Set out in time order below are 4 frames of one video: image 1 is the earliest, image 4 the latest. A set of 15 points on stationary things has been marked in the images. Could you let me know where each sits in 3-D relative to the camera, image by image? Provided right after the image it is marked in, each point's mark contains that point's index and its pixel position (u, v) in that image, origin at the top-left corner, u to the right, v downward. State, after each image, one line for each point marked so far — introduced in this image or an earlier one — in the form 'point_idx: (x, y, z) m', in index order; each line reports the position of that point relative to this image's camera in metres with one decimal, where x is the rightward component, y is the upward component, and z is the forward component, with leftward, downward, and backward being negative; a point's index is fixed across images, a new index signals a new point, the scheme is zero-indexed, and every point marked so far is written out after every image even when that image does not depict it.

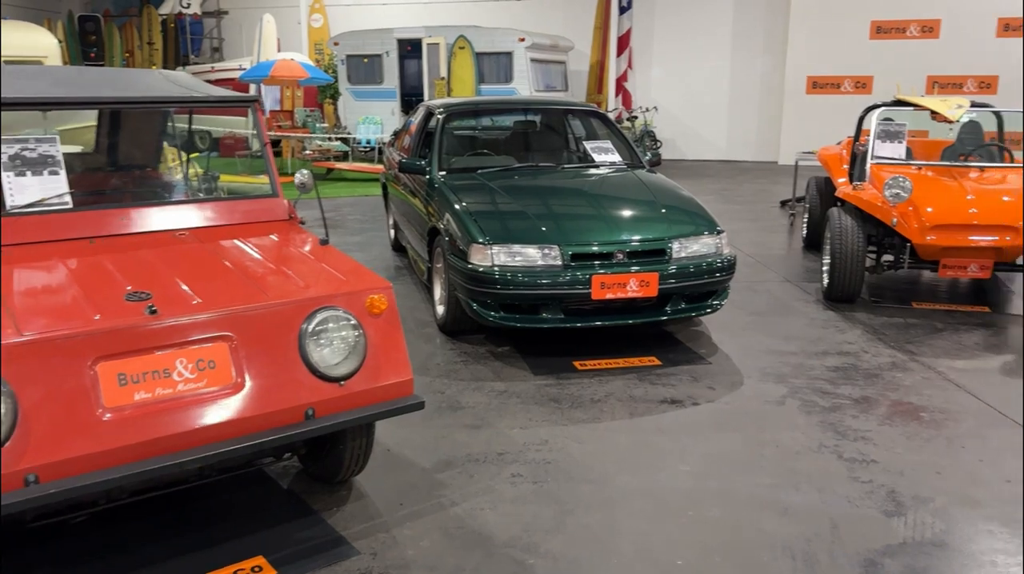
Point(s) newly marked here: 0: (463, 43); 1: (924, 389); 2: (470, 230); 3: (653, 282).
0: (-0.7, +3.6, +12.0) m
1: (+1.8, -0.4, +3.6) m
2: (-0.2, +0.3, +4.1) m
3: (+0.7, 0.0, +4.0) m
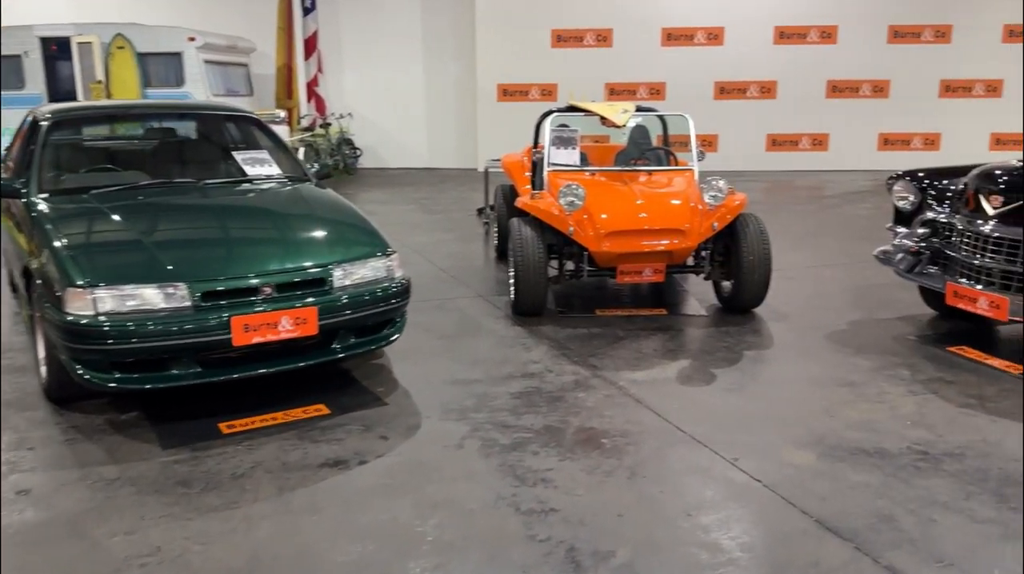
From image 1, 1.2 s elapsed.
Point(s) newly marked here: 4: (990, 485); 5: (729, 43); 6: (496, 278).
0: (-5.0, +3.1, +10.5) m
1: (+0.4, -0.5, +3.3) m
2: (-1.7, +0.1, +3.2) m
3: (-0.8, -0.1, +3.4) m
4: (+1.5, -0.6, +2.6) m
5: (+2.9, +3.2, +10.9) m
6: (-0.1, 0.0, +5.6) m
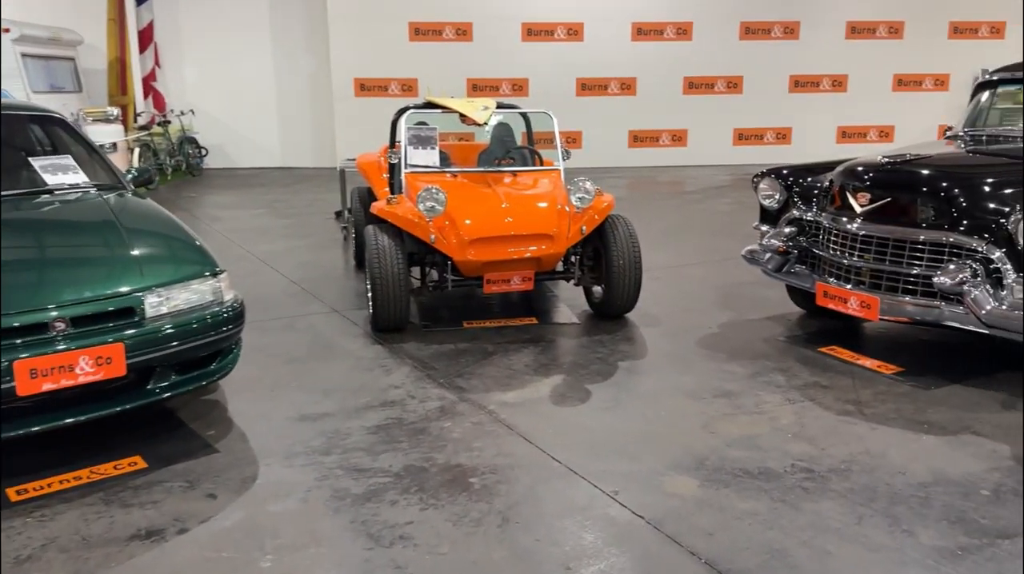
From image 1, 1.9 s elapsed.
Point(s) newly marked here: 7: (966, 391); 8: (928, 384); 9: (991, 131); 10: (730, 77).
0: (-6.7, +2.9, +9.2) m
1: (-0.1, -0.5, +3.0) m
2: (-2.2, -0.1, +2.6) m
3: (-1.4, -0.2, +2.9) m
4: (+1.1, -0.6, +2.4) m
5: (+1.0, +3.3, +10.9) m
6: (-1.0, -0.1, +5.2) m
7: (+1.8, -0.4, +3.3) m
8: (+1.7, -0.4, +3.4) m
9: (+2.6, +0.8, +4.4) m
10: (+3.0, +2.9, +11.2) m
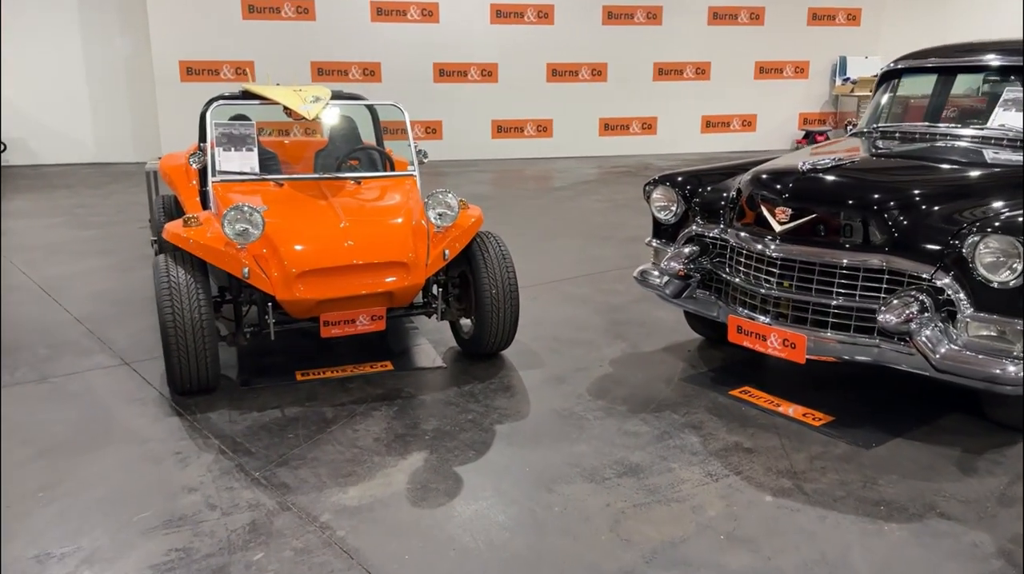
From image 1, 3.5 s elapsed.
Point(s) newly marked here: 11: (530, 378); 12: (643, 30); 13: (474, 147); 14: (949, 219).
0: (-8.1, +2.5, +7.1) m
1: (-0.6, -0.7, +2.1) m
2: (-2.6, -0.3, +1.3) m
3: (-1.7, -0.5, +1.8) m
4: (+0.7, -0.8, +1.8) m
5: (-0.8, +3.2, +10.0) m
6: (-1.8, -0.3, +4.1) m
7: (+1.3, -0.5, +2.7) m
8: (+1.2, -0.5, +2.8) m
9: (+1.8, +0.8, +3.9) m
10: (+1.1, +2.9, +10.6) m
11: (+0.1, -0.4, +3.4) m
12: (+1.7, +3.3, +10.6) m
13: (-0.5, +1.8, +10.5) m
14: (+1.4, +0.2, +2.7) m
